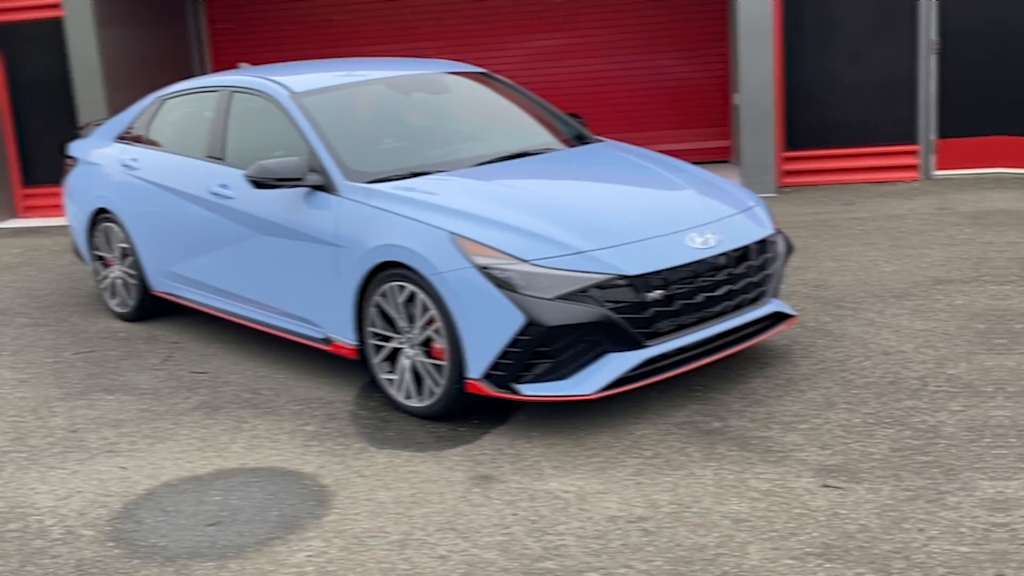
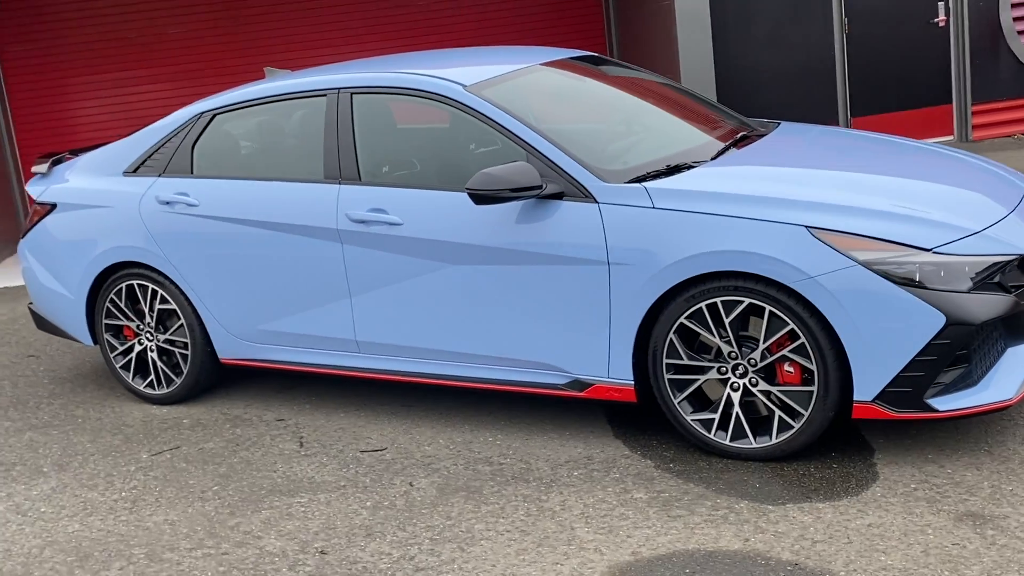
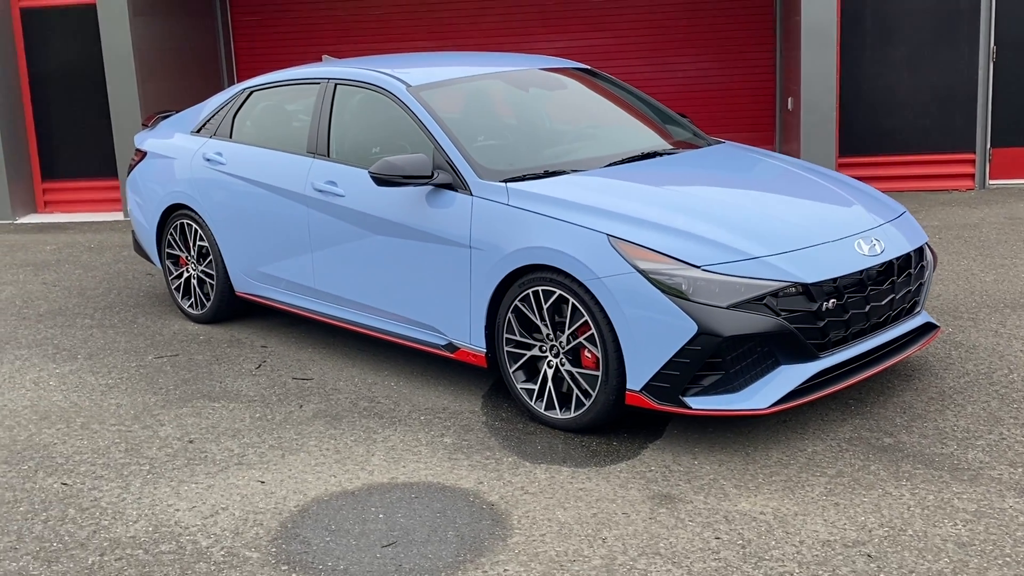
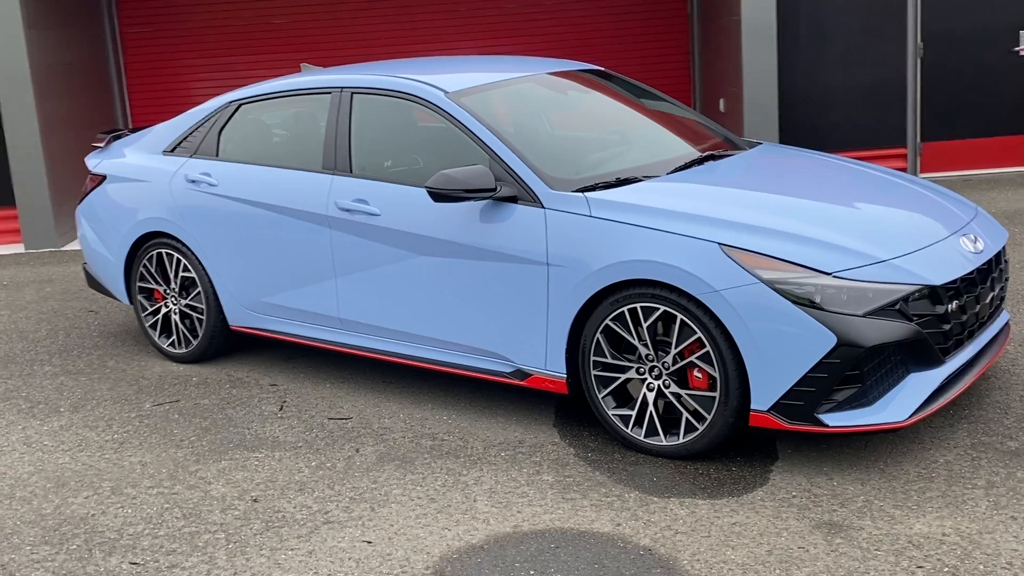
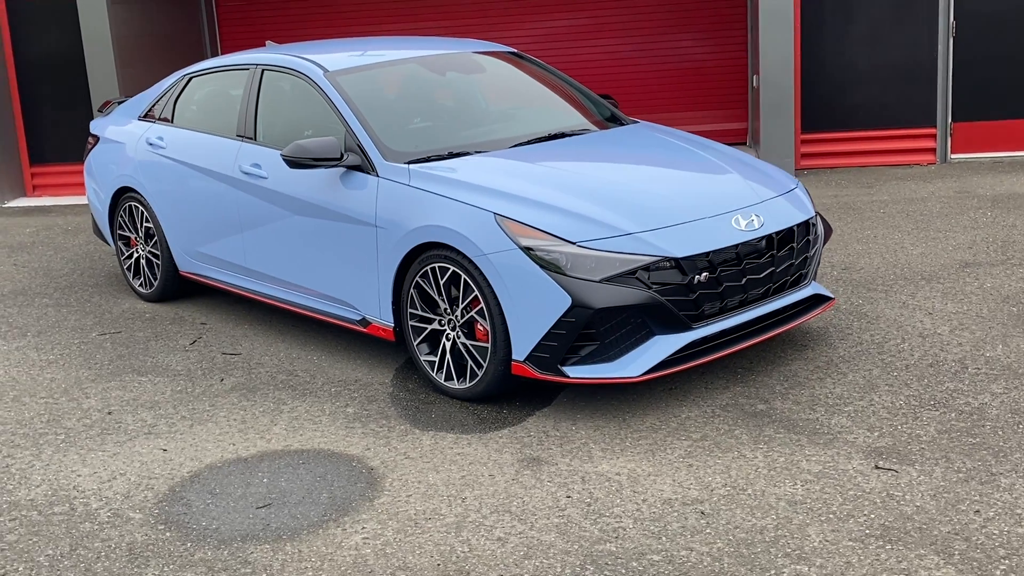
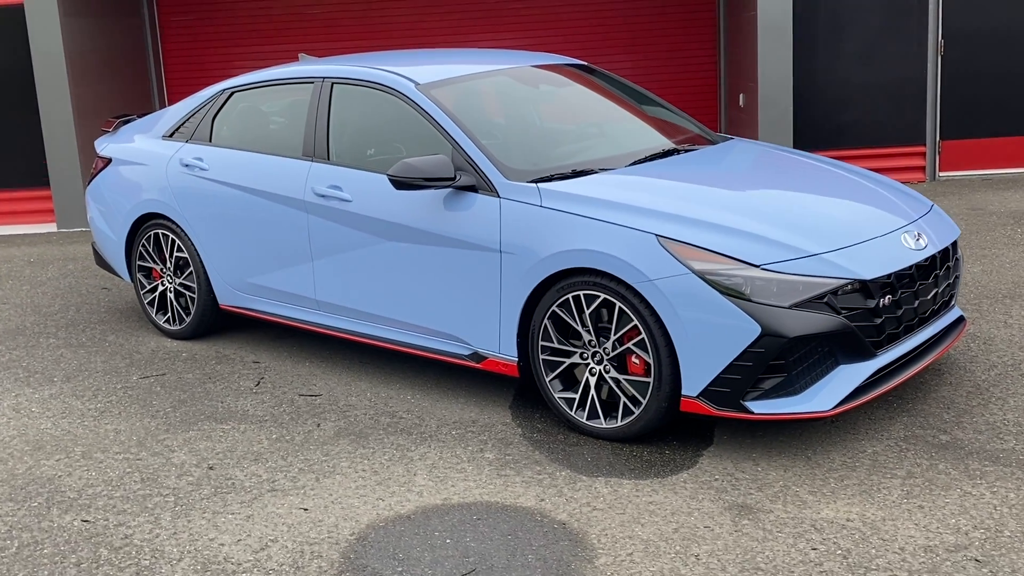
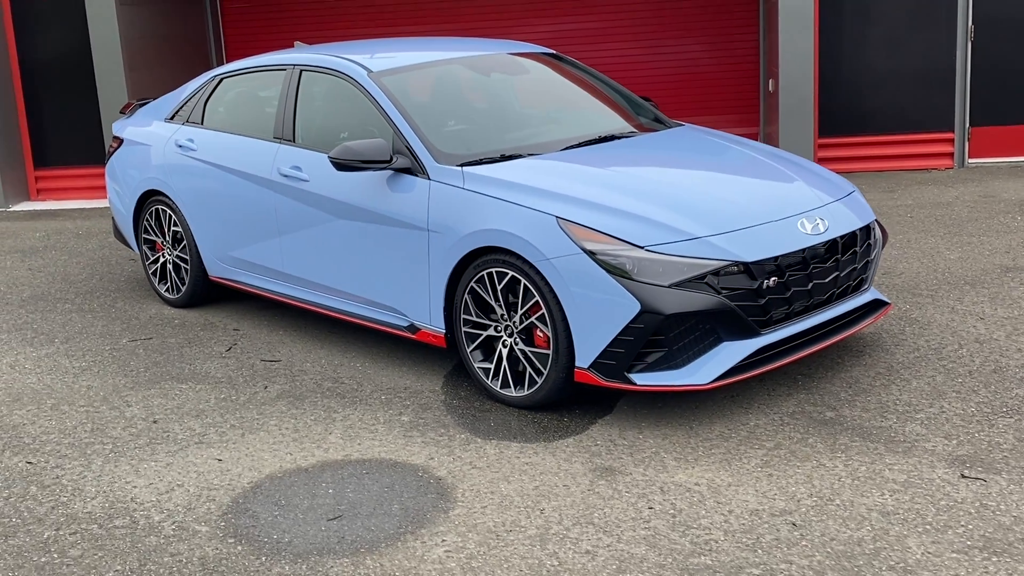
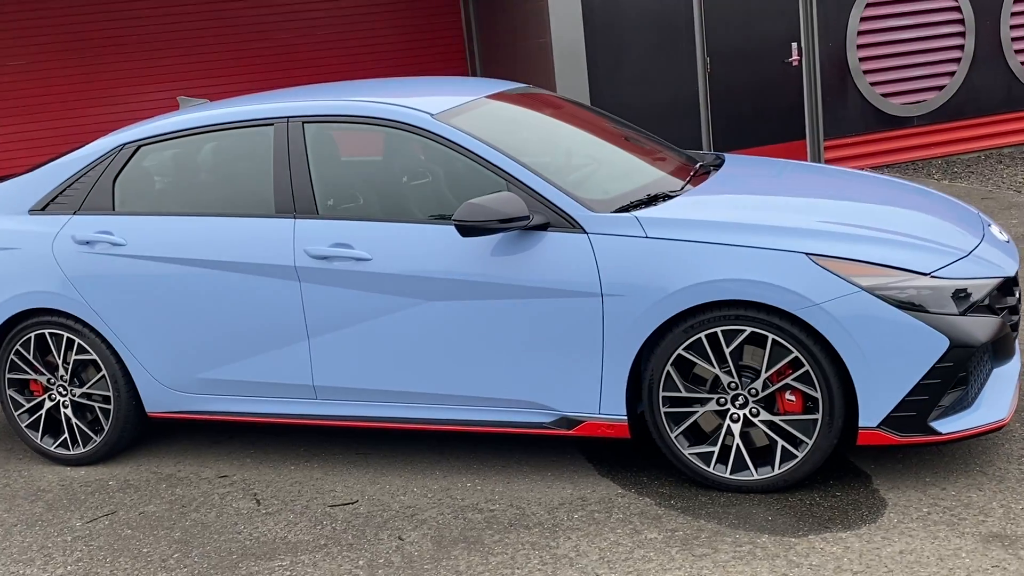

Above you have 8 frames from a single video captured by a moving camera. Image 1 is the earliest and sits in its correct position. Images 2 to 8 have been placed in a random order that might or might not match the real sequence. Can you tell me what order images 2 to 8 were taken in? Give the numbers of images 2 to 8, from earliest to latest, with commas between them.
5, 7, 3, 6, 4, 2, 8
